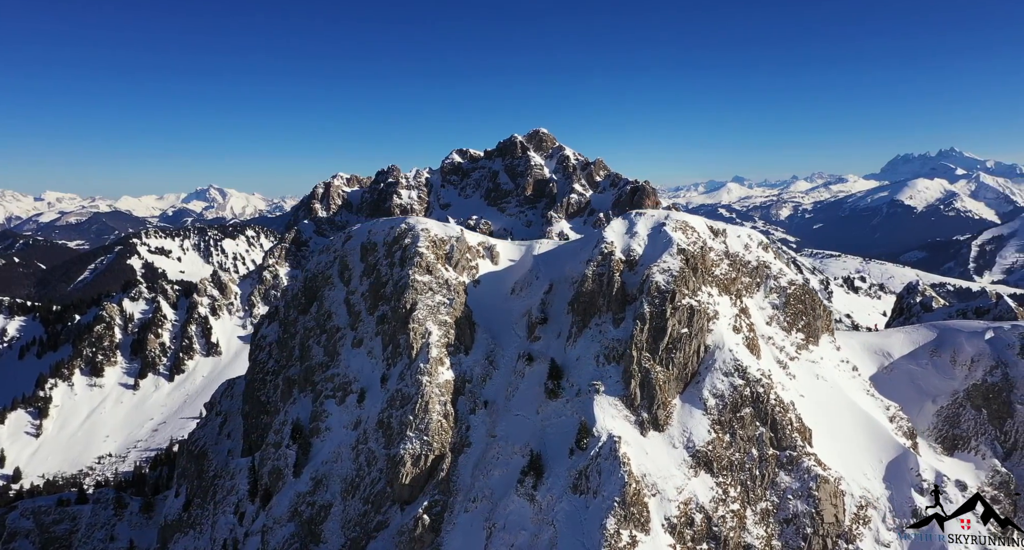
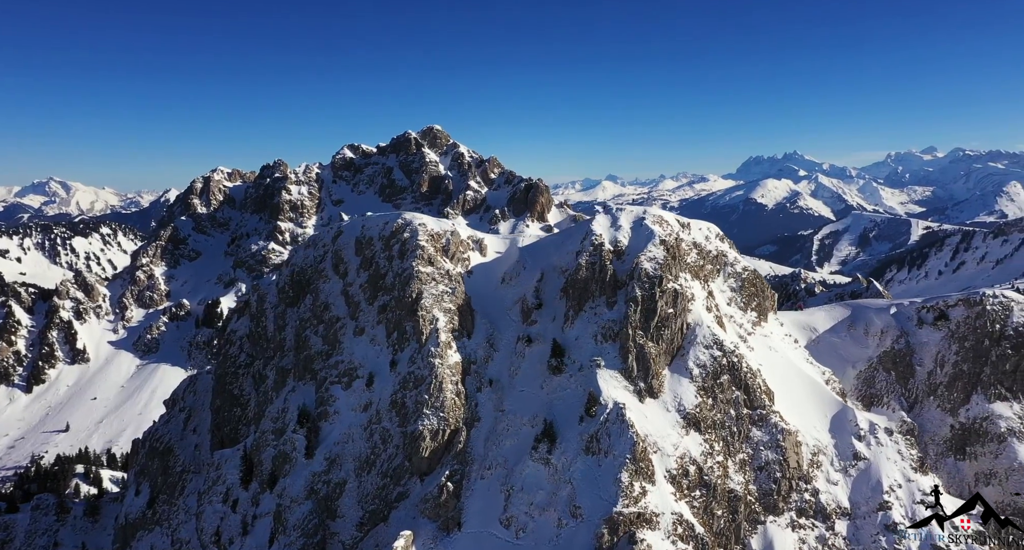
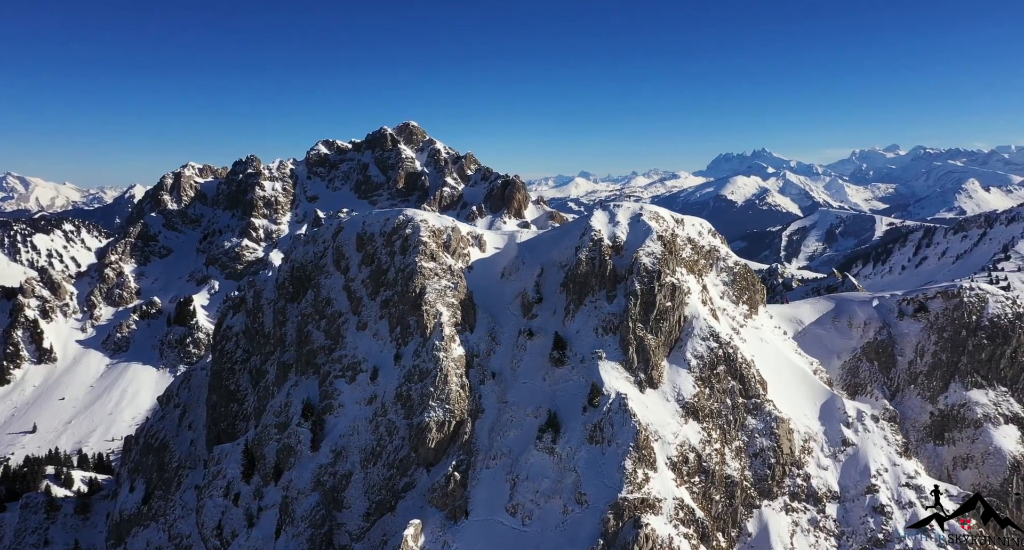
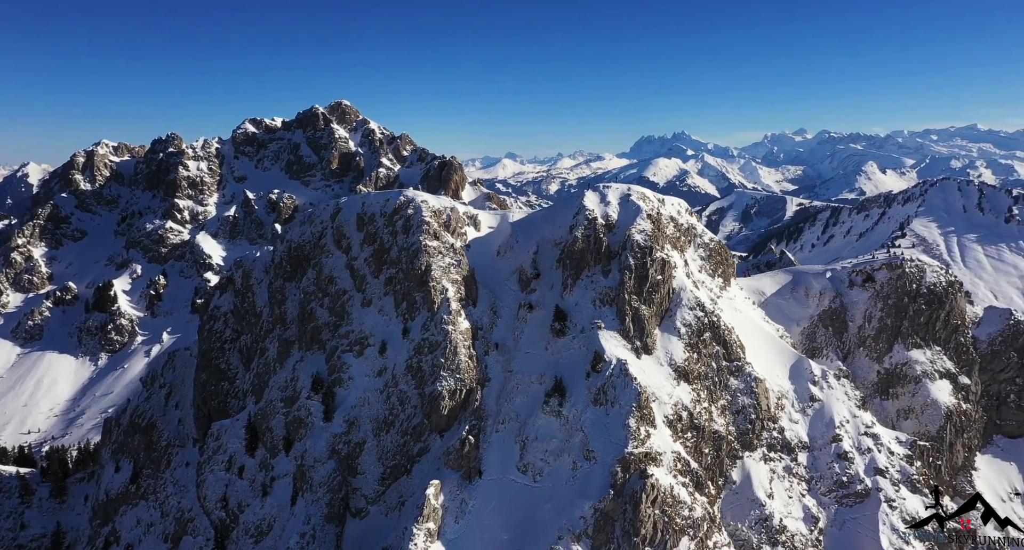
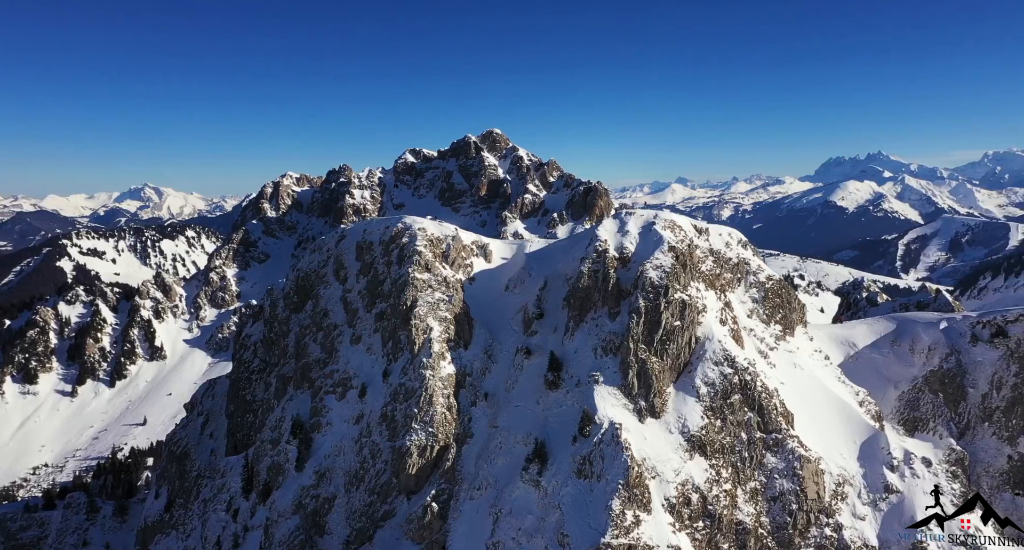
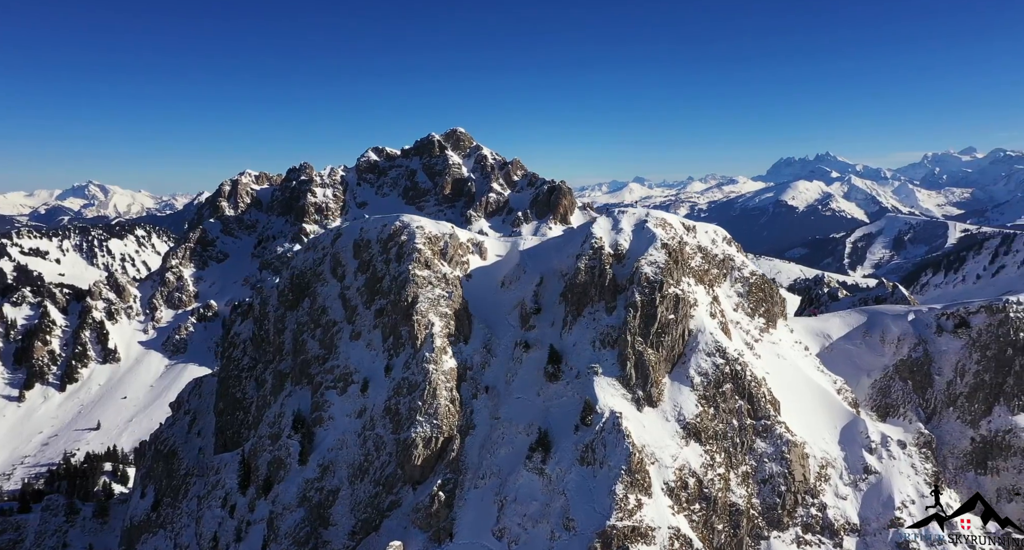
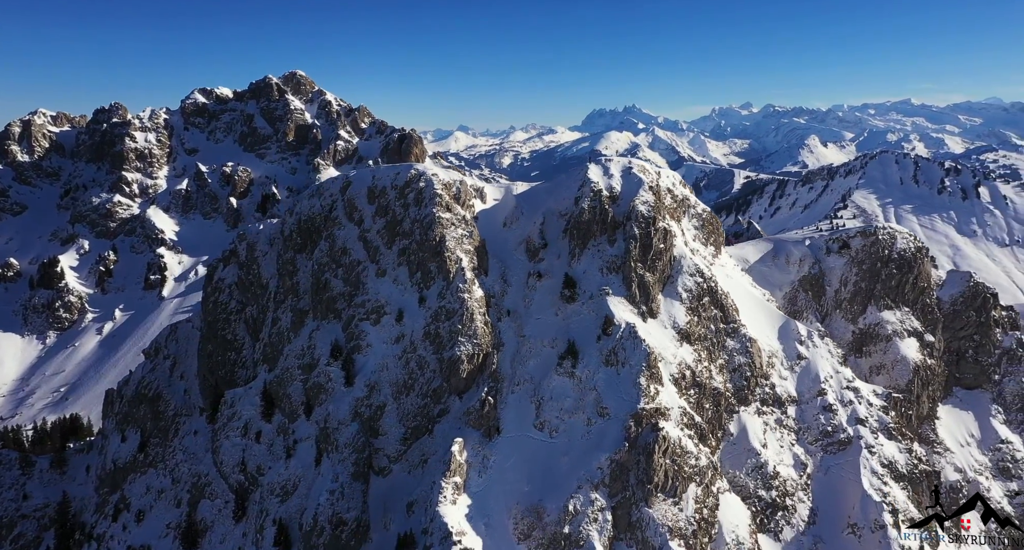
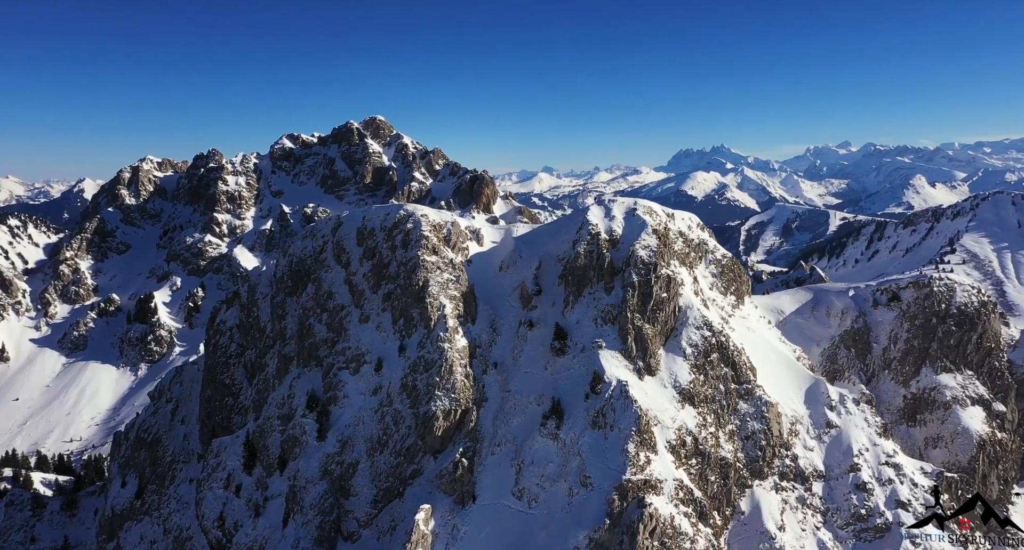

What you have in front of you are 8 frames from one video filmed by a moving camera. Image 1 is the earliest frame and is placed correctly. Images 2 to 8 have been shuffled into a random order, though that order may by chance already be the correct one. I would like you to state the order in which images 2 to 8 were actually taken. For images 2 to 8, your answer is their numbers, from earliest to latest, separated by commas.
5, 6, 2, 3, 8, 4, 7
